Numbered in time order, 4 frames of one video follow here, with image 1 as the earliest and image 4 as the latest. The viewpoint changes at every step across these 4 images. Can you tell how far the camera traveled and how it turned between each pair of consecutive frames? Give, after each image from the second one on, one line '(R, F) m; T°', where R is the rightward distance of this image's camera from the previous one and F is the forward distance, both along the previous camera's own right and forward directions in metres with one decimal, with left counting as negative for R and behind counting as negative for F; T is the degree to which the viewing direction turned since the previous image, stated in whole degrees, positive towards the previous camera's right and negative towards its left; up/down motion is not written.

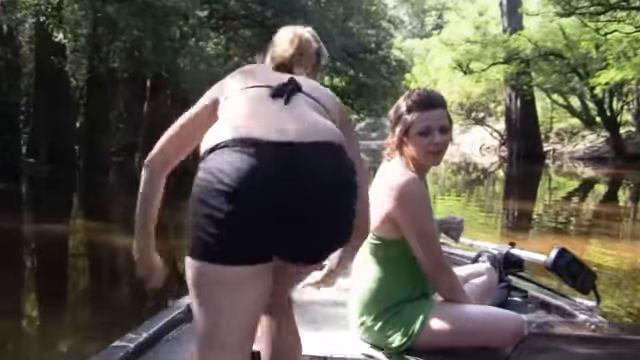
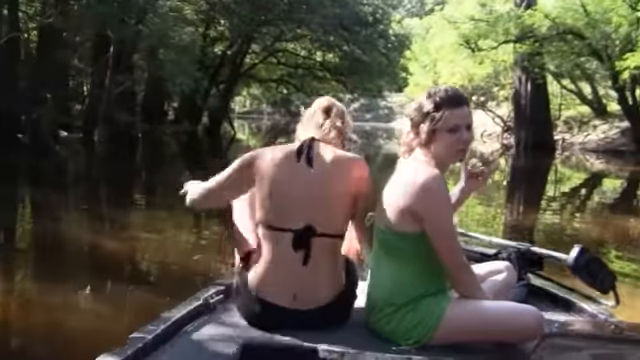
(0.0, +0.7) m; 0°
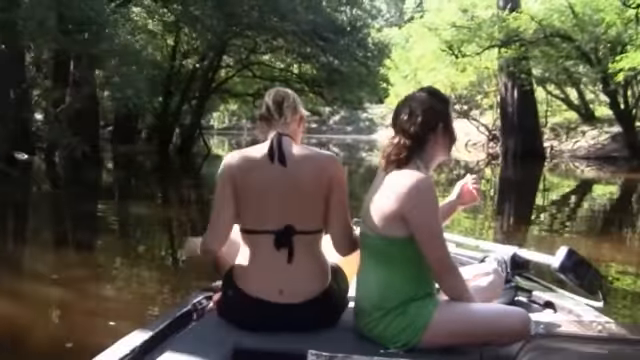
(0.0, +0.3) m; +1°
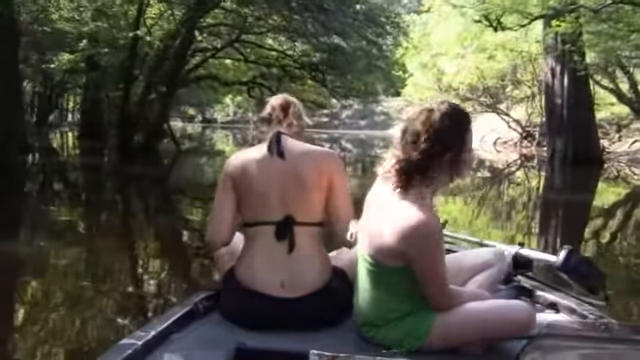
(+0.1, +1.3) m; -1°
